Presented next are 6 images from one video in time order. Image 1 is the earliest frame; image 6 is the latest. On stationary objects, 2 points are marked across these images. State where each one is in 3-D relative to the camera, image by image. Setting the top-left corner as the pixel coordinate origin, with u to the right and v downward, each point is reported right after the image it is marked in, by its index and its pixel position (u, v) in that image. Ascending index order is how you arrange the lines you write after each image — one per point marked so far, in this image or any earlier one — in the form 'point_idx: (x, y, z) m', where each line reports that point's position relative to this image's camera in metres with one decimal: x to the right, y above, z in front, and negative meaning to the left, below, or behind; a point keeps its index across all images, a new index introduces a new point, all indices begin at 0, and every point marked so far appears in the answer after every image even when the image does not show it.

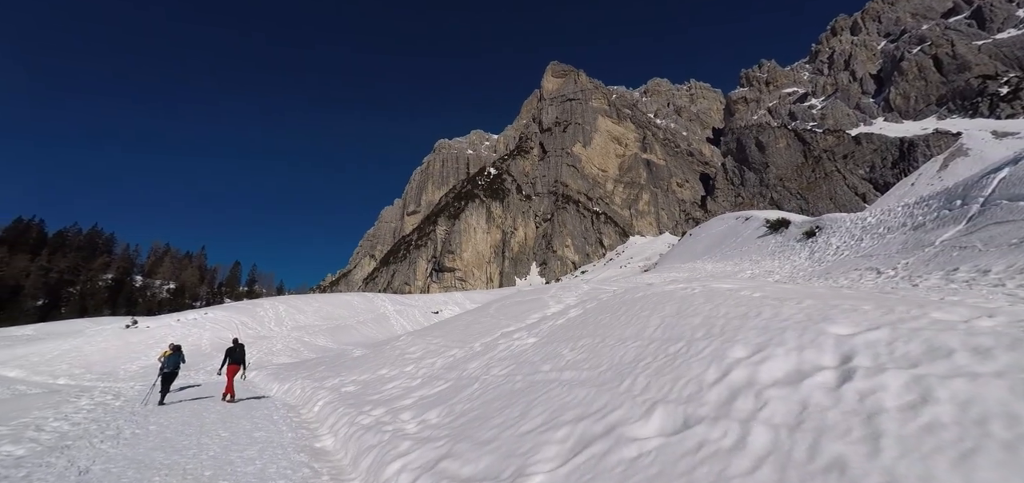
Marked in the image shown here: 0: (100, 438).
0: (-8.4, -4.0, +9.9) m
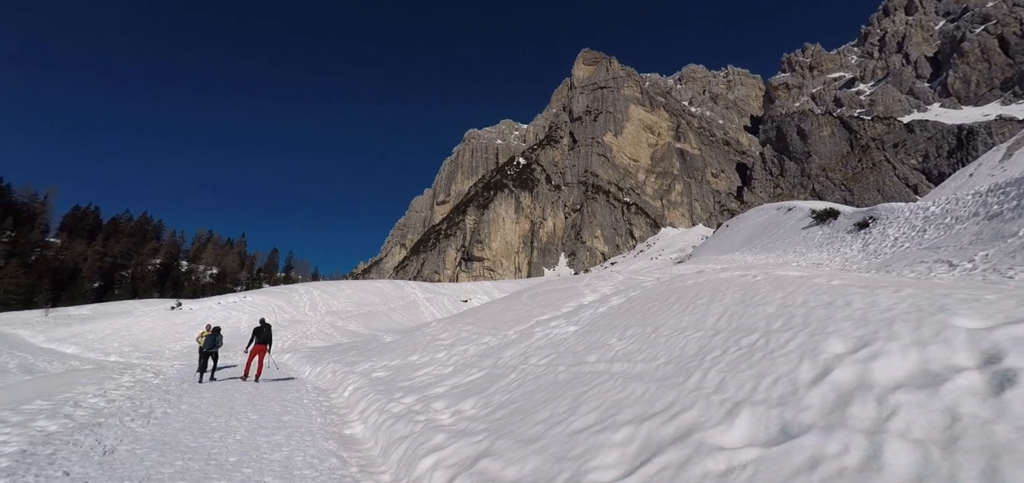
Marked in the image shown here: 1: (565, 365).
0: (-7.7, -3.5, +9.7) m
1: (+0.9, -2.0, +7.8) m
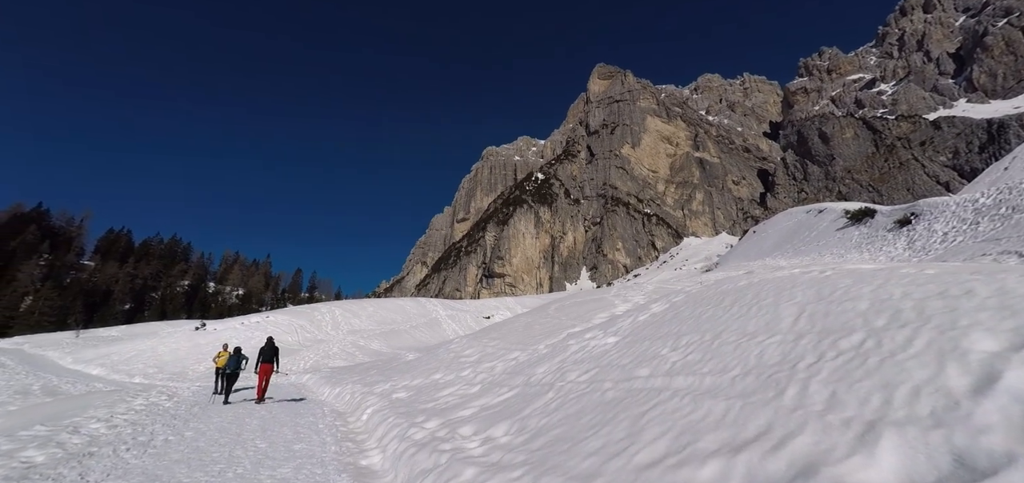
0: (-7.0, -3.8, +8.9) m
1: (+1.4, -1.9, +6.7) m
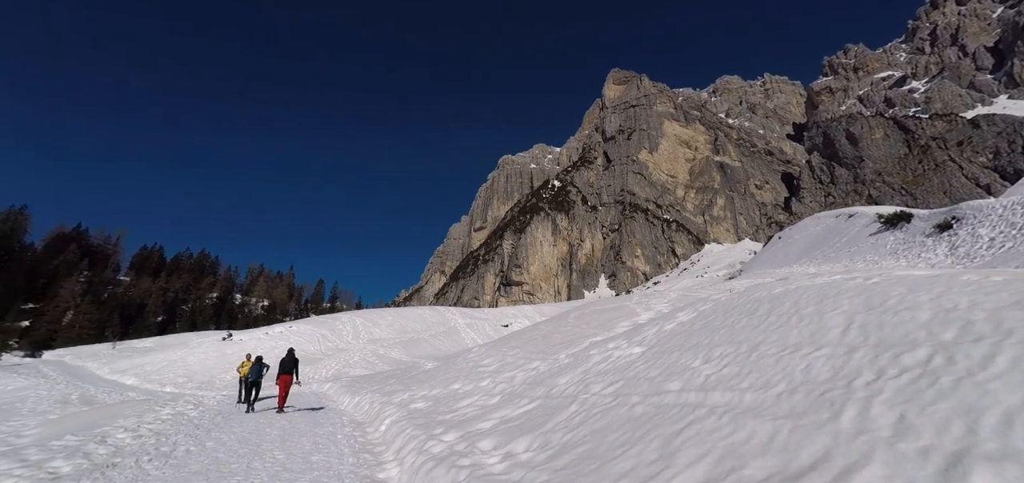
0: (-6.6, -3.9, +8.8) m
1: (+1.7, -2.0, +6.3) m
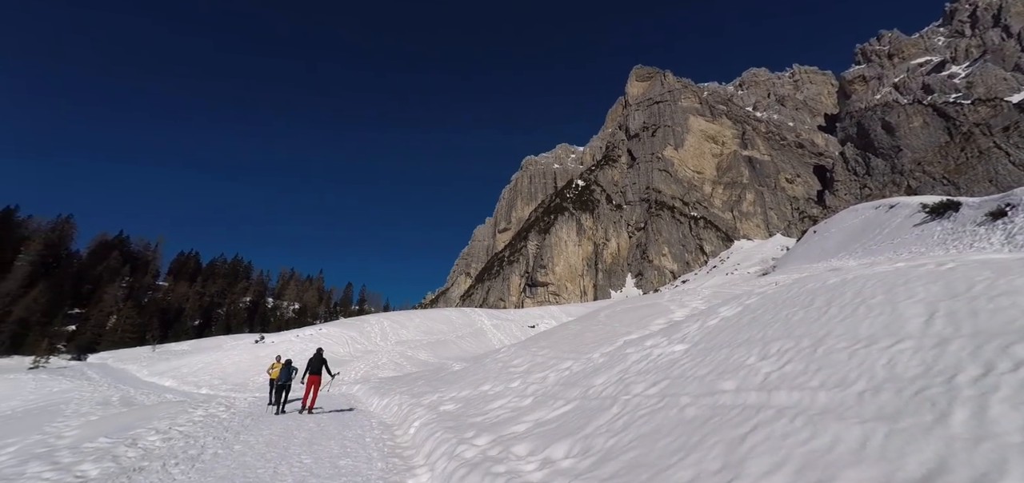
0: (-6.0, -3.9, +8.6) m
1: (+2.1, -1.8, +5.8) m
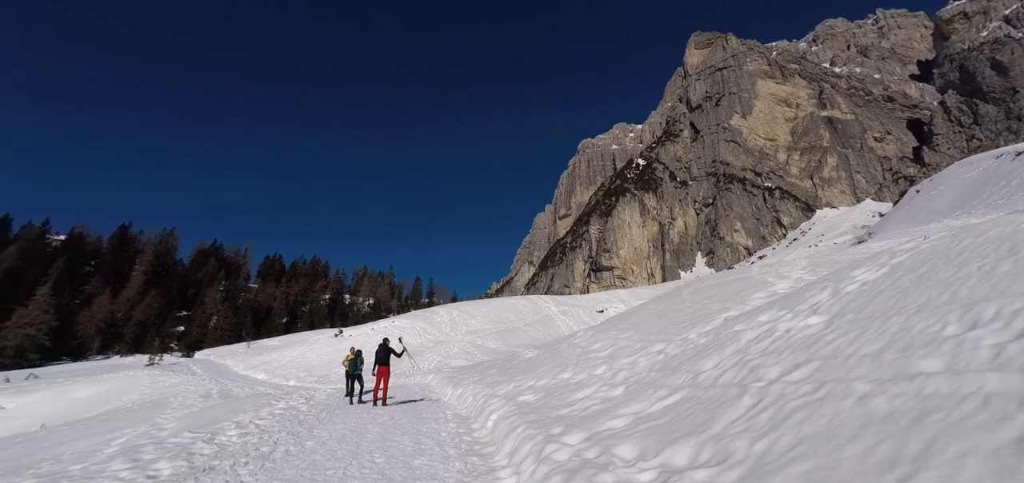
0: (-4.5, -3.7, +8.1) m
1: (+3.1, -1.2, +4.2) m
